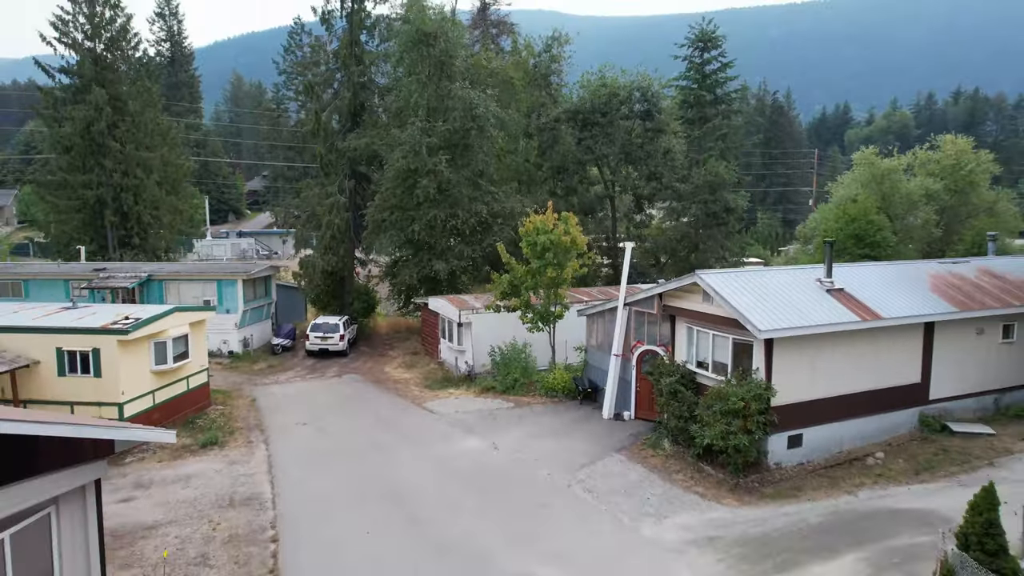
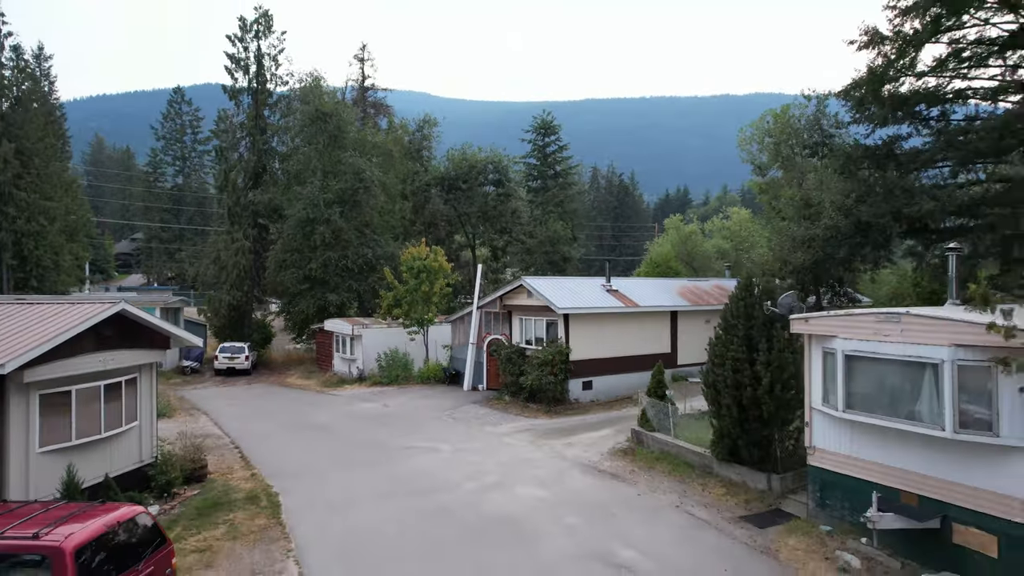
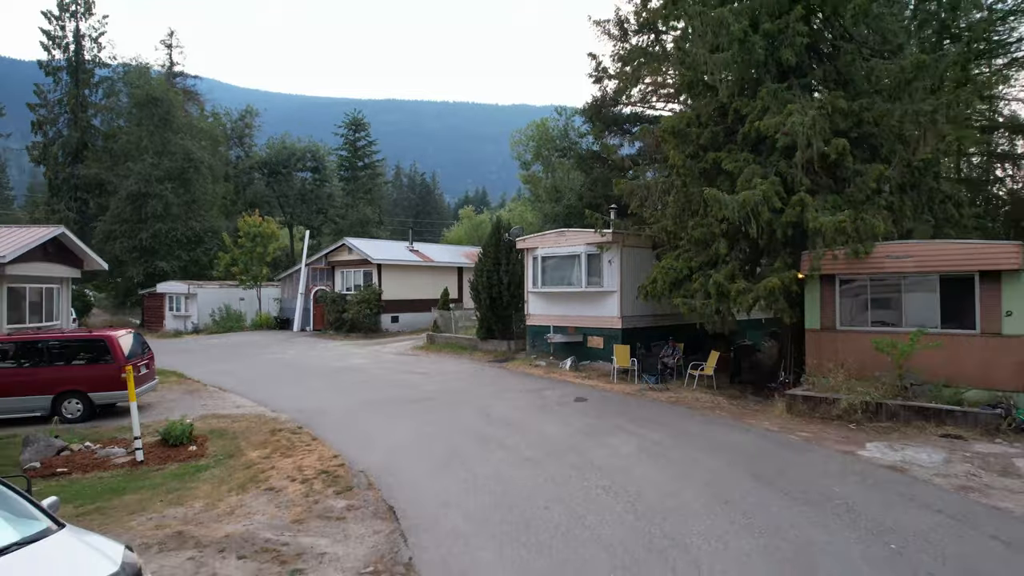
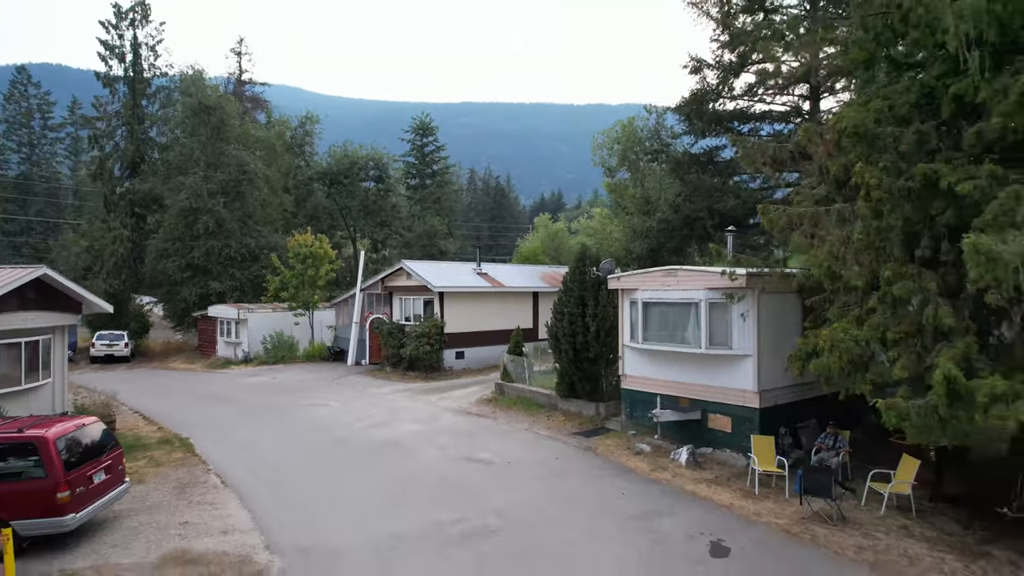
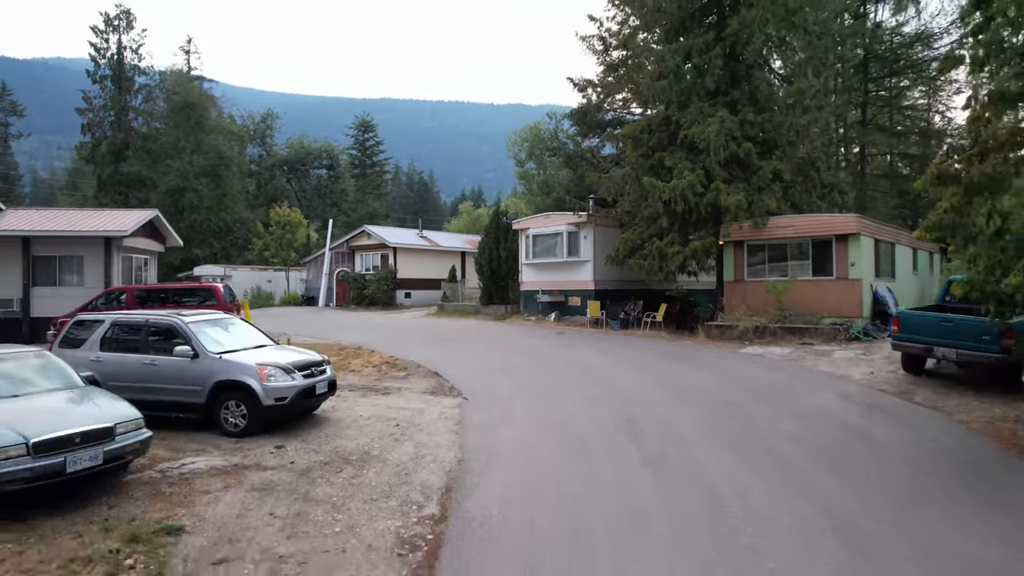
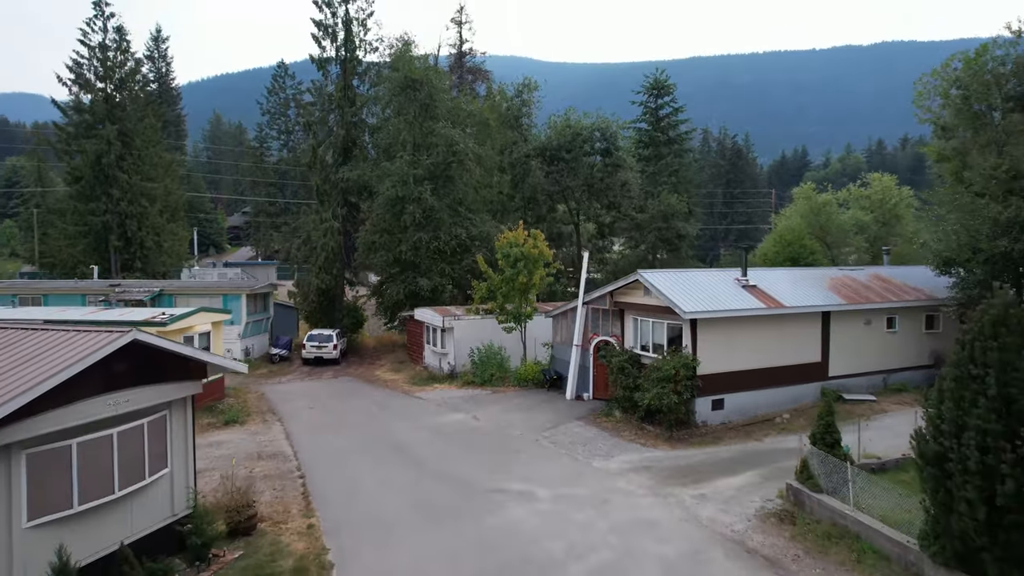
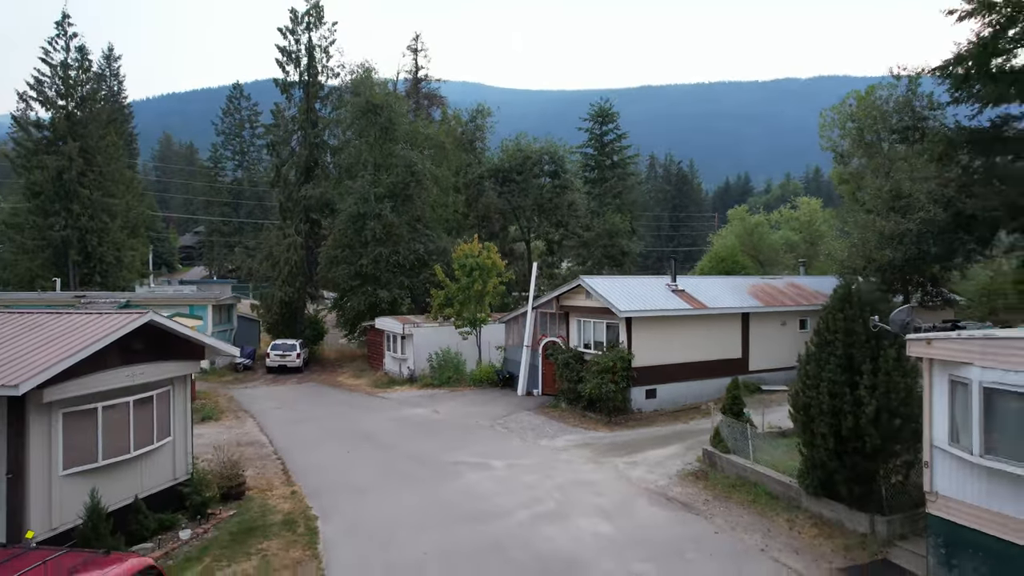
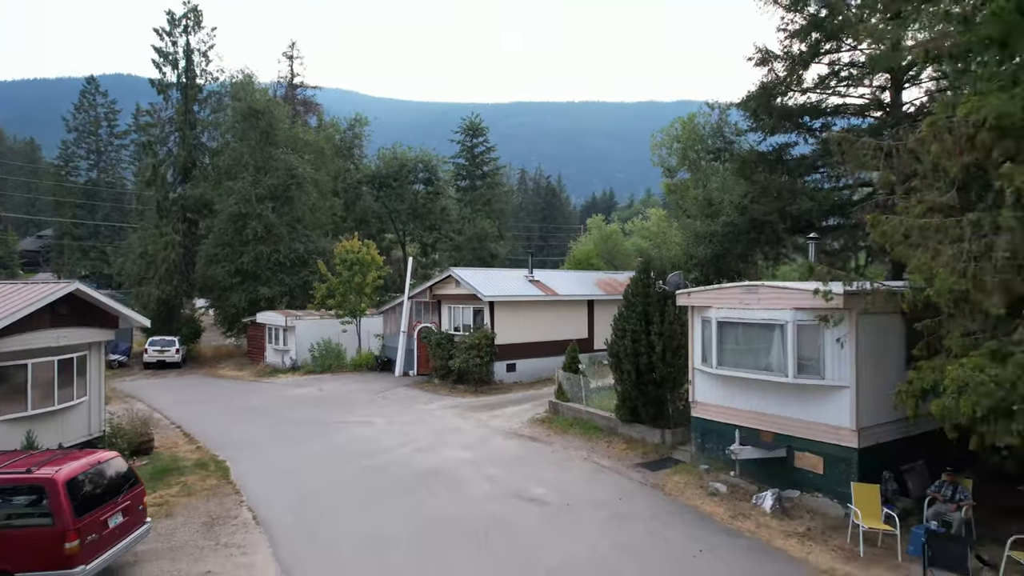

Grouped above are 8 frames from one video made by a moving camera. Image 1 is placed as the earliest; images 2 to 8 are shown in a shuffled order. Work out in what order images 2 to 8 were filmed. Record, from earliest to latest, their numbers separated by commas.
6, 7, 2, 8, 4, 3, 5
